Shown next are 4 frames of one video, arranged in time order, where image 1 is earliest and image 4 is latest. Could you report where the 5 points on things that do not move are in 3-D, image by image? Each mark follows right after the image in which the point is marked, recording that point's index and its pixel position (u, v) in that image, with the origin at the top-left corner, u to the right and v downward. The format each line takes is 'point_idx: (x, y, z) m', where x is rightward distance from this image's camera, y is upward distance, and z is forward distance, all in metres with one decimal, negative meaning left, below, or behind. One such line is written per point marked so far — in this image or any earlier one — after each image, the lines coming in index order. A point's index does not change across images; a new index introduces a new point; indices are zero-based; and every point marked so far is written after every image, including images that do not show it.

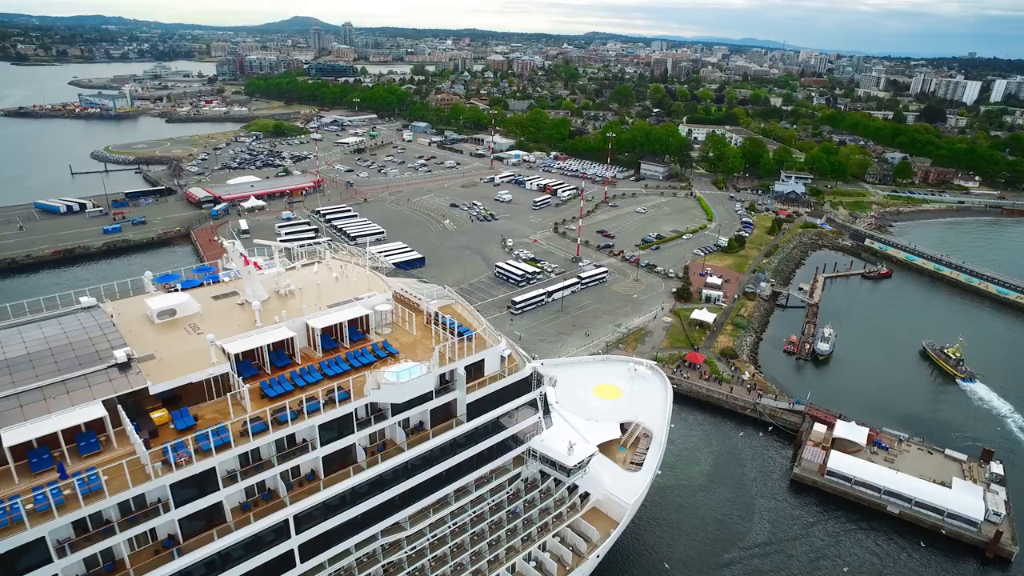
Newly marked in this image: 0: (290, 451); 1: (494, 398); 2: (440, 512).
0: (-3.6, -2.6, +9.4) m
1: (-0.5, -2.3, +12.0) m
2: (-1.5, -4.6, +12.0) m
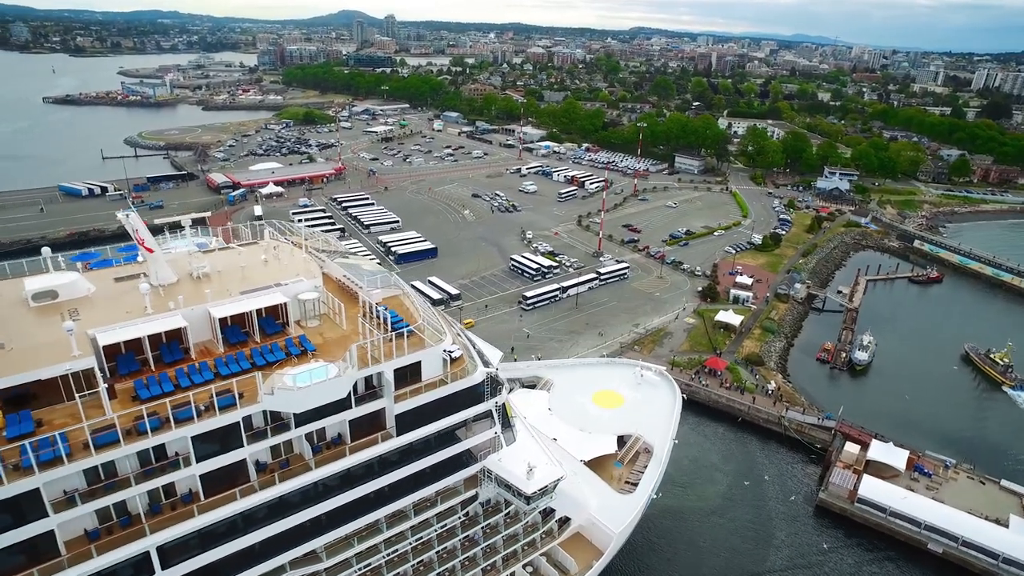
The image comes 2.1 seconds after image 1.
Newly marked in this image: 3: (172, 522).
0: (-4.6, -2.3, +7.6) m
1: (-1.4, -2.1, +10.0) m
2: (-2.4, -4.3, +10.1) m
3: (-4.5, -3.1, +7.8) m
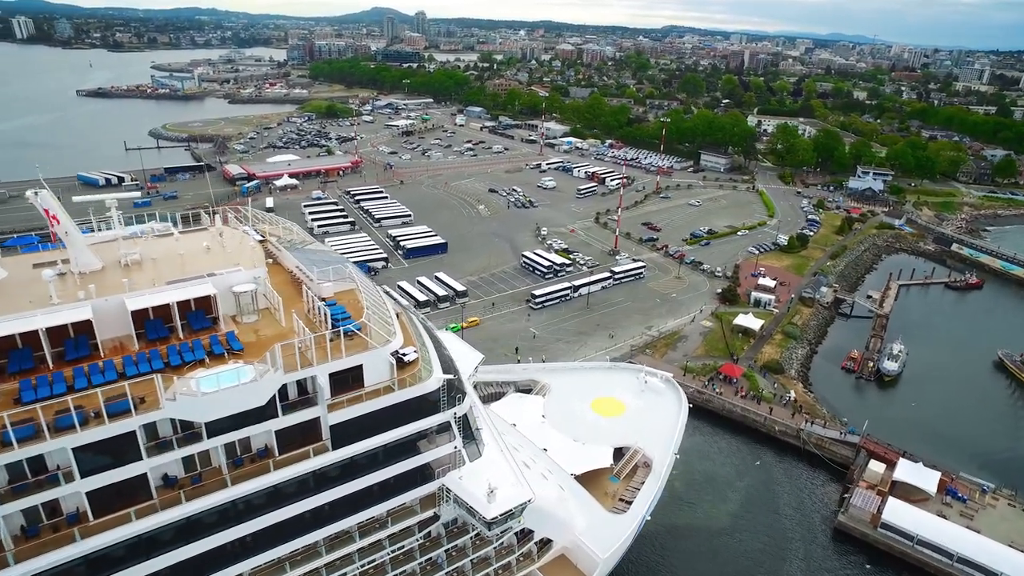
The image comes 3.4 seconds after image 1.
0: (-5.4, -2.2, +6.5) m
1: (-2.0, -2.0, +8.8) m
2: (-3.1, -4.2, +8.9) m
3: (-5.3, -3.0, +6.7) m
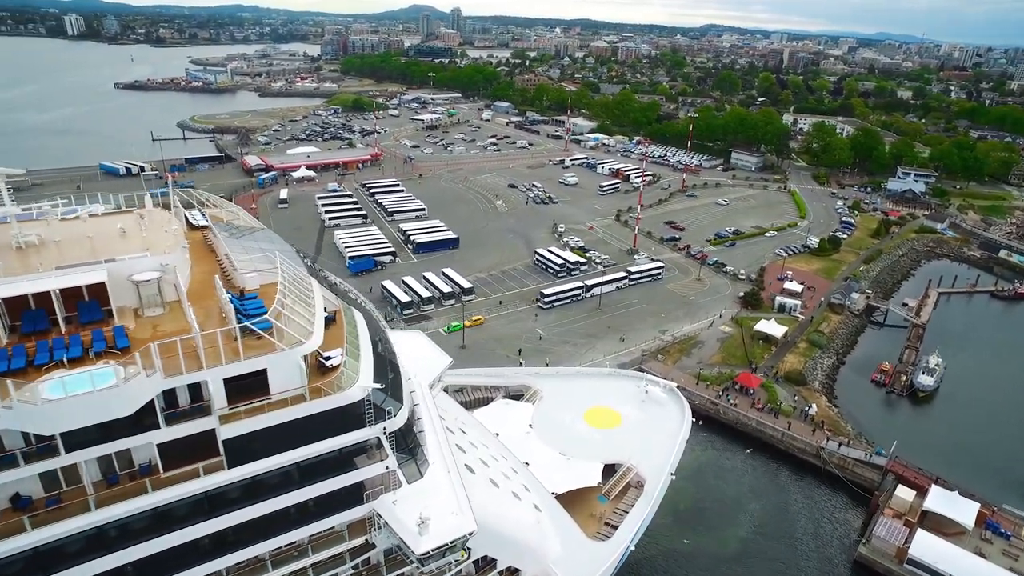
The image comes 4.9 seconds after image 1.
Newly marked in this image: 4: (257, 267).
0: (-6.3, -2.0, +5.4) m
1: (-2.8, -1.9, +7.5) m
2: (-4.0, -4.1, +7.7) m
3: (-6.2, -2.8, +5.6) m
4: (-3.9, +0.3, +8.9) m
